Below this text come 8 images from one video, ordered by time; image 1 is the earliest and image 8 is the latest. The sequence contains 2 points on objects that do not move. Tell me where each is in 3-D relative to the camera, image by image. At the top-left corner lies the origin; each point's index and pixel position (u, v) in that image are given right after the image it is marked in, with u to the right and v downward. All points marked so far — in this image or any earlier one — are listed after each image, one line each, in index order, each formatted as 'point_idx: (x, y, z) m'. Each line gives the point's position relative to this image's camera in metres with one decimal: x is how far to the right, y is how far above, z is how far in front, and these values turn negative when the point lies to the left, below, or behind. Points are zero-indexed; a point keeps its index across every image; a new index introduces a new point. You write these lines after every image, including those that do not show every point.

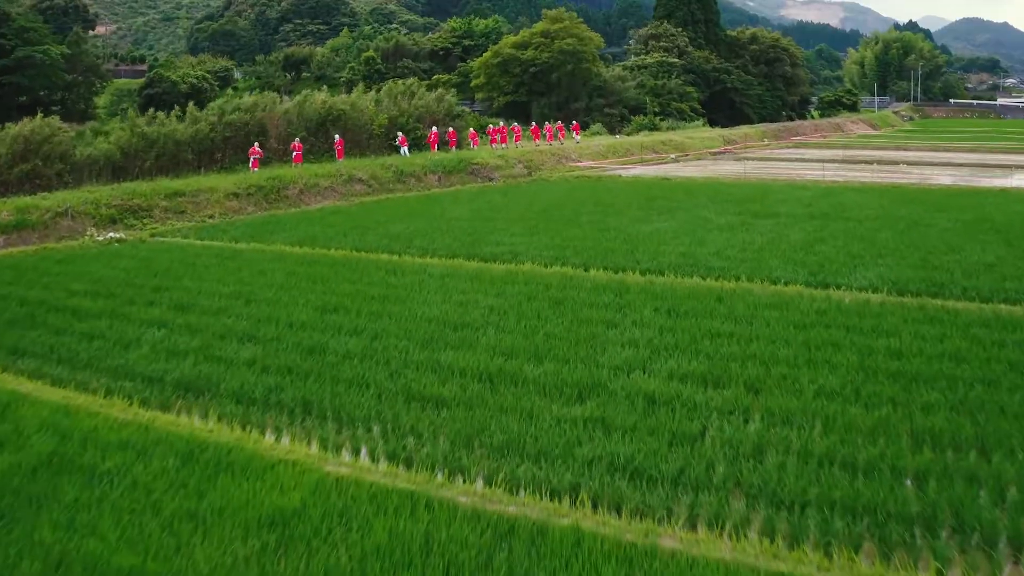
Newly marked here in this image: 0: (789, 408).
0: (+1.6, -0.7, +5.9) m
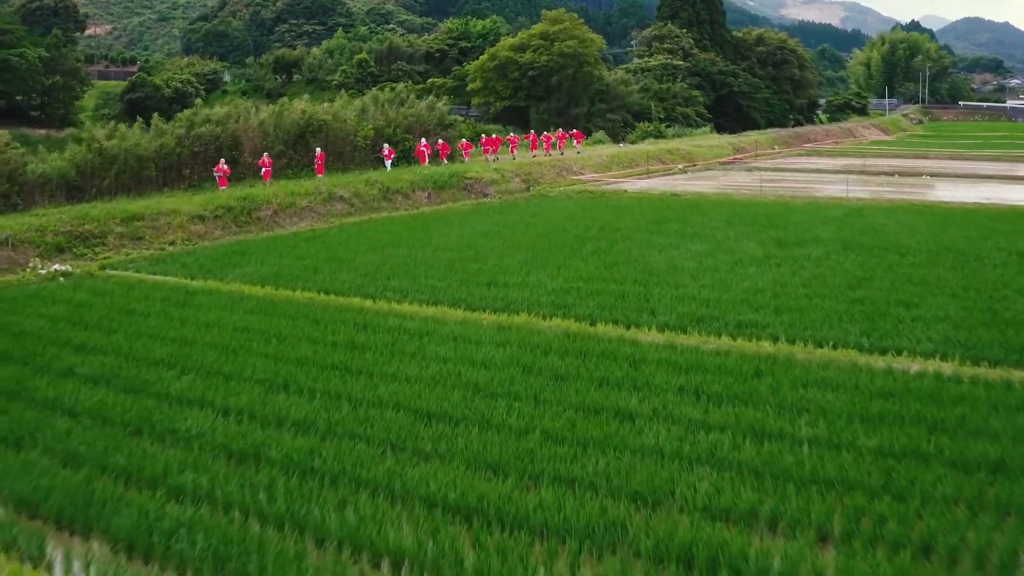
0: (+1.5, -1.2, +4.3) m
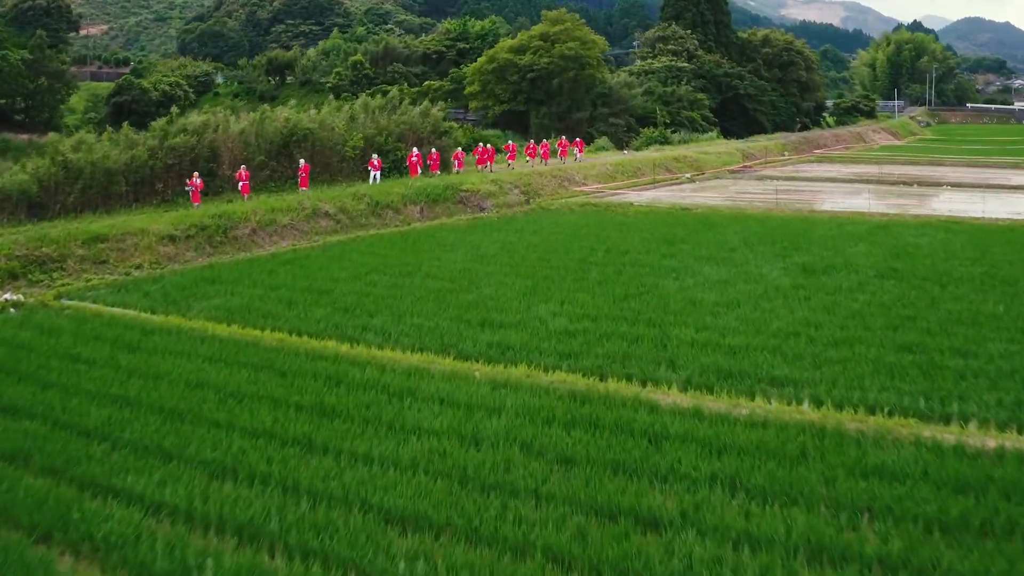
0: (+1.5, -1.5, +3.0) m
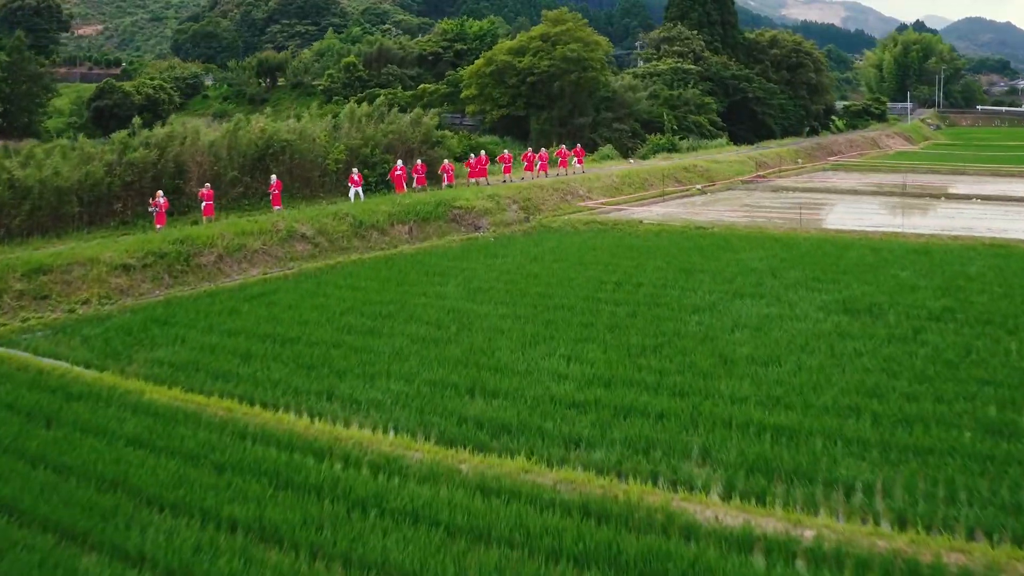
0: (+1.5, -2.0, +1.4) m
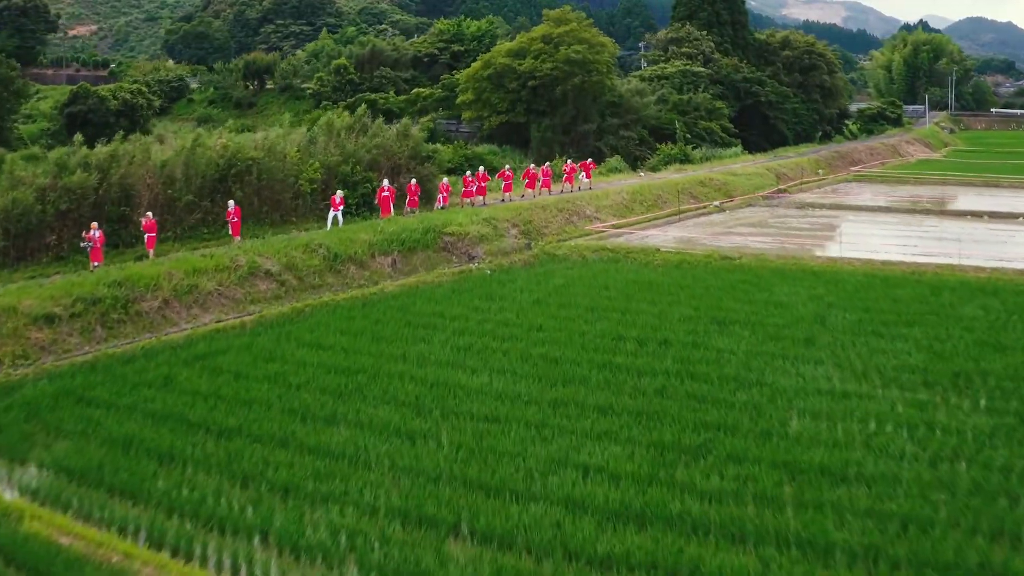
0: (+1.4, -2.5, -0.6) m
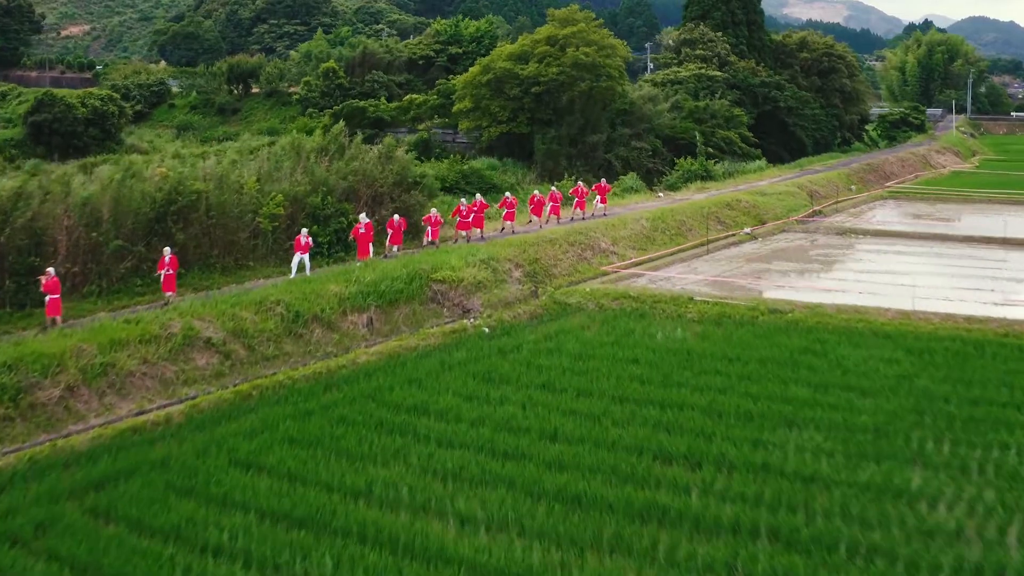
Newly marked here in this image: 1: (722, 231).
0: (+1.5, -3.2, -3.1) m
1: (+3.7, +1.0, +18.2) m
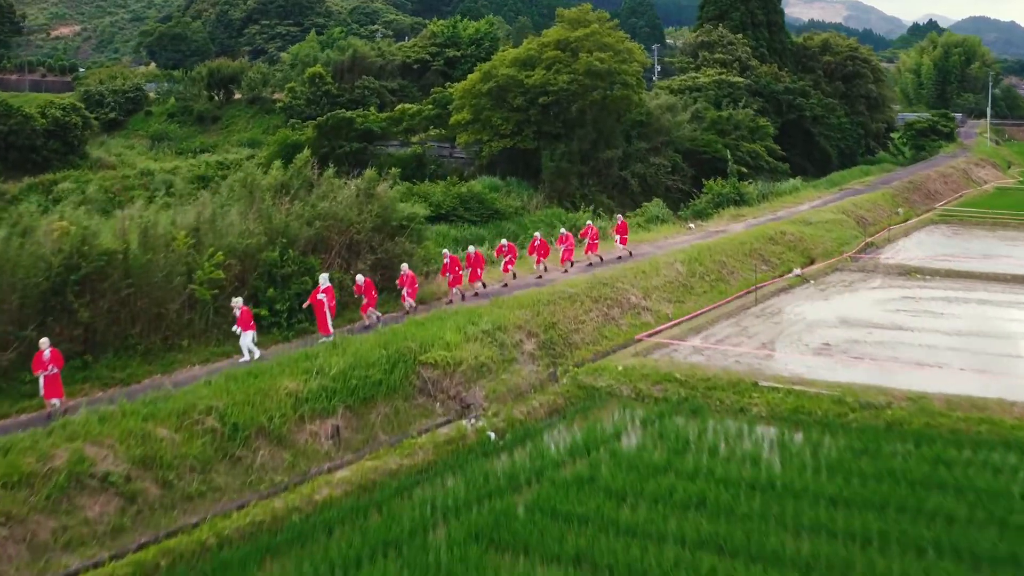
0: (+1.6, -4.0, -5.9) m
1: (+3.8, +0.3, +15.4) m
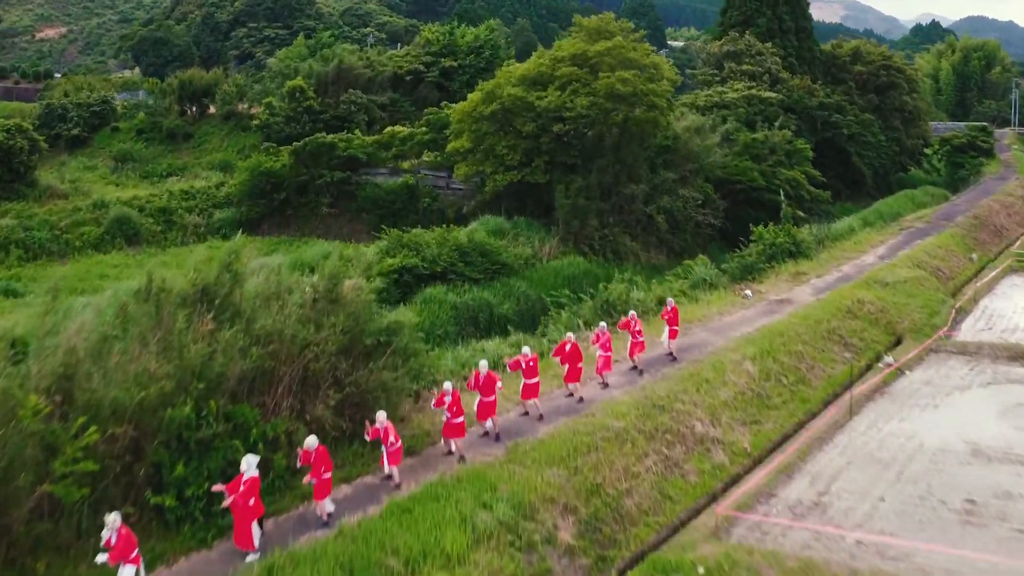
0: (+1.9, -5.1, -9.2) m
1: (+4.0, -0.8, +12.2) m
